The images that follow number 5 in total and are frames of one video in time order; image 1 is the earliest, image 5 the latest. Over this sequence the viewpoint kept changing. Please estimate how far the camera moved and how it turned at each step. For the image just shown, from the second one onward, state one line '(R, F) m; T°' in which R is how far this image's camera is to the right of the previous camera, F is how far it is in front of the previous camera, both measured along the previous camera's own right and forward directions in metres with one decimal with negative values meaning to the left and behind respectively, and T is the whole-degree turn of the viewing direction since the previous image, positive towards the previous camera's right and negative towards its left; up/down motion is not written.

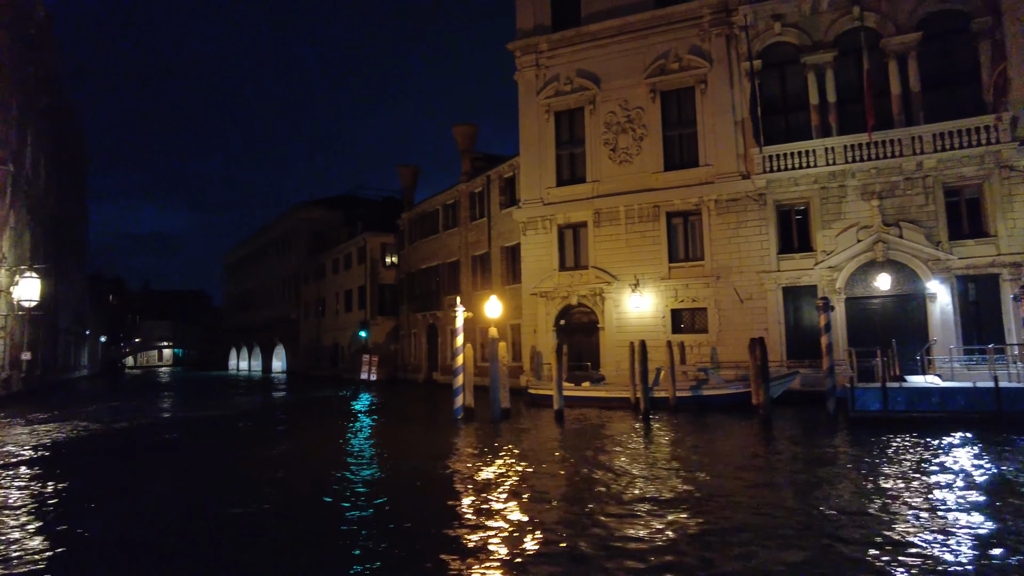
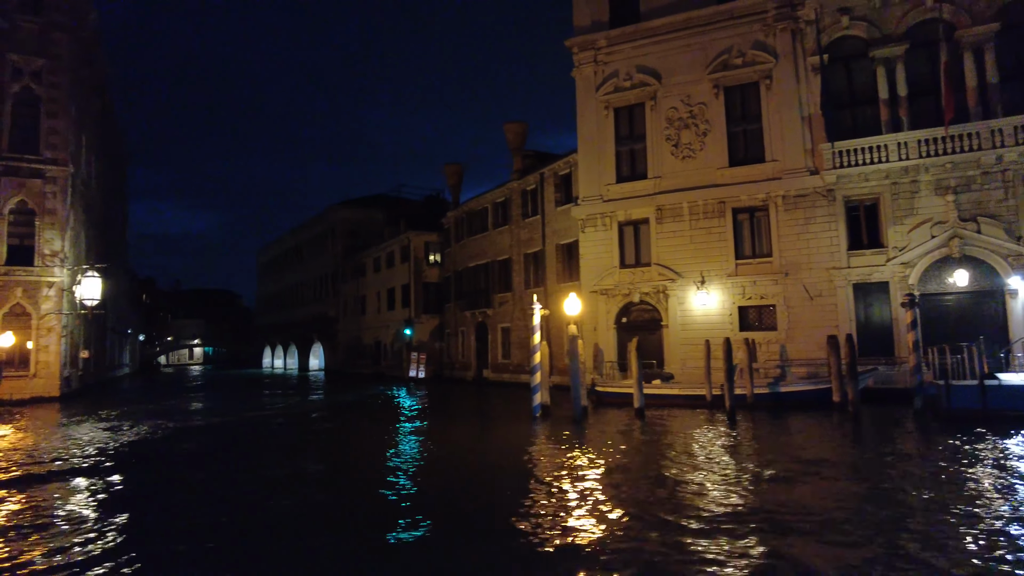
(-2.6, 0.0) m; -1°
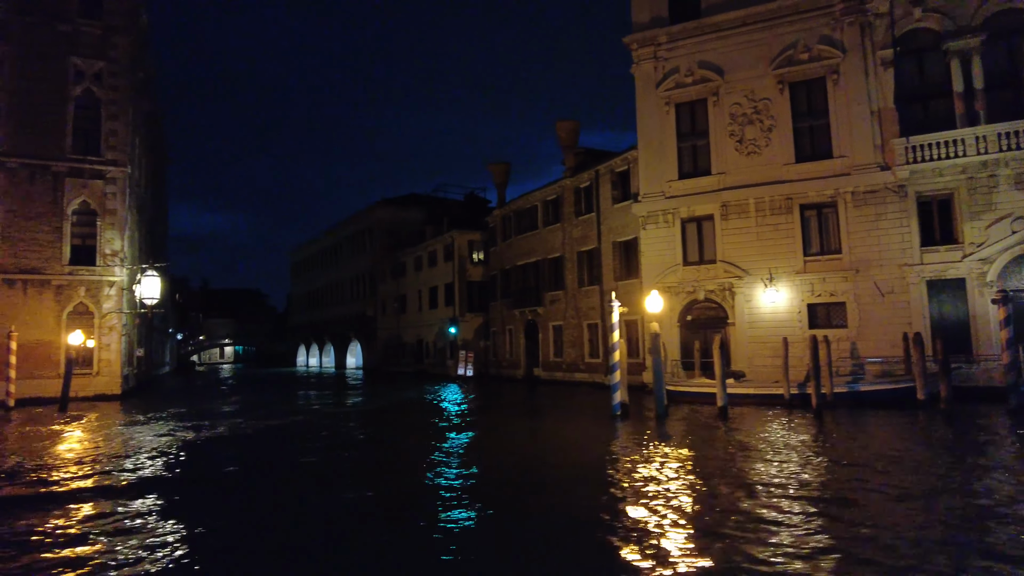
(-2.6, 0.0) m; -1°
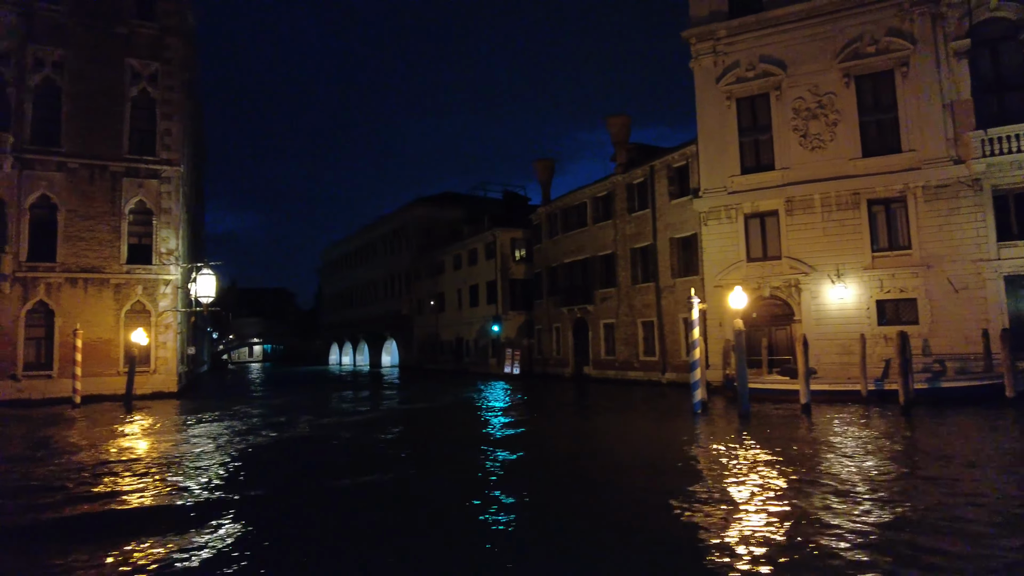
(-2.6, +0.1) m; -1°
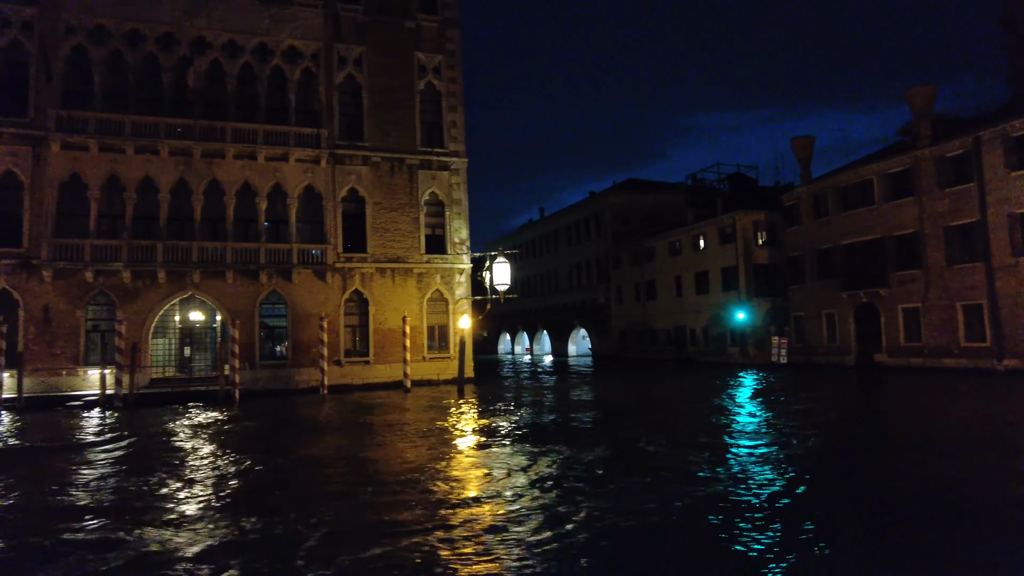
(-14.3, -0.2) m; -5°
